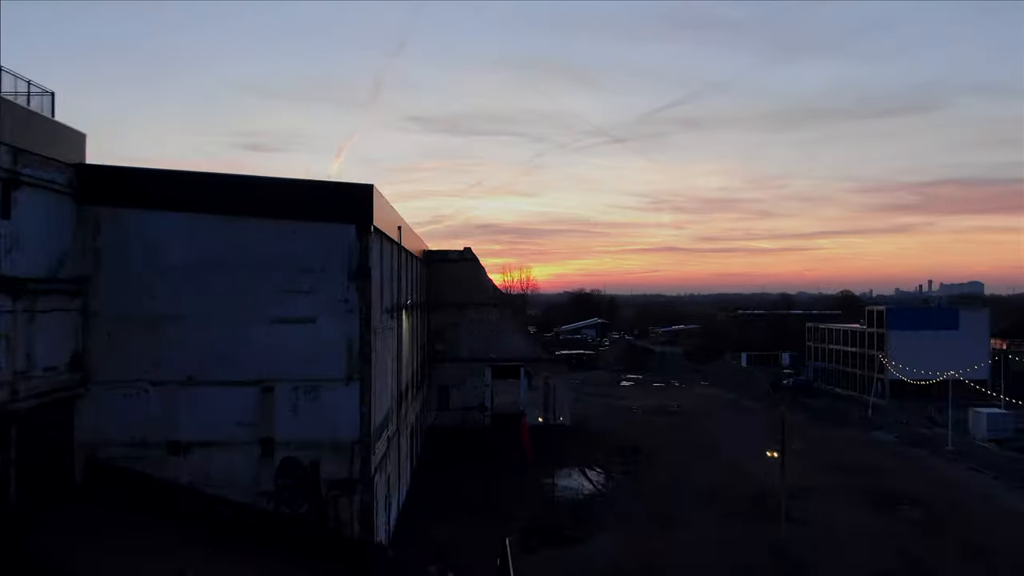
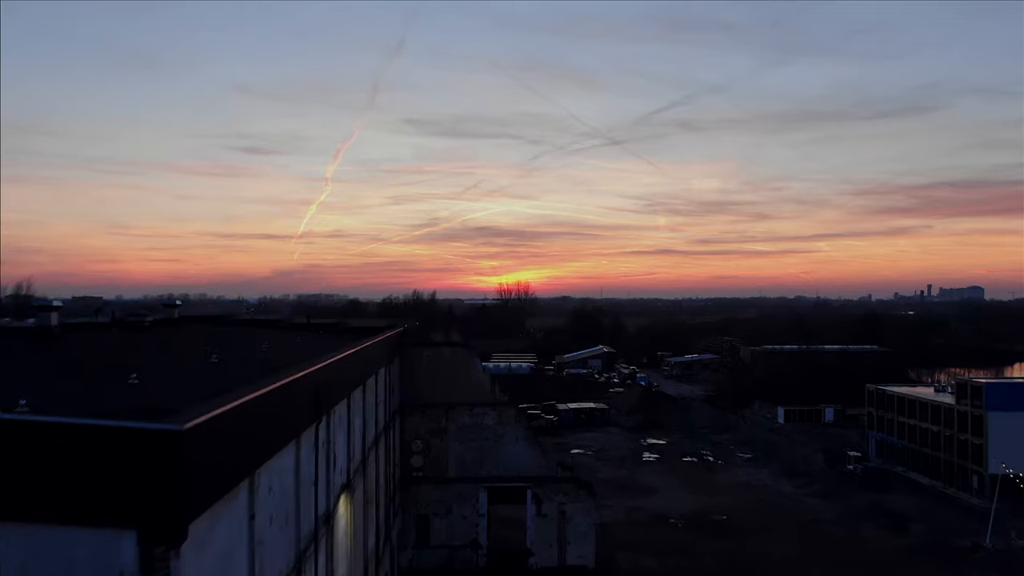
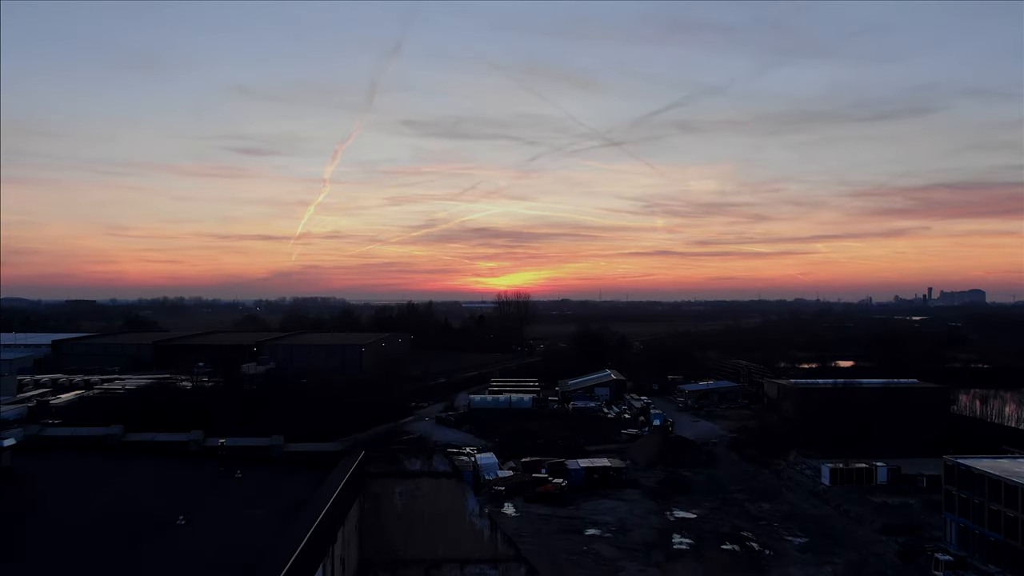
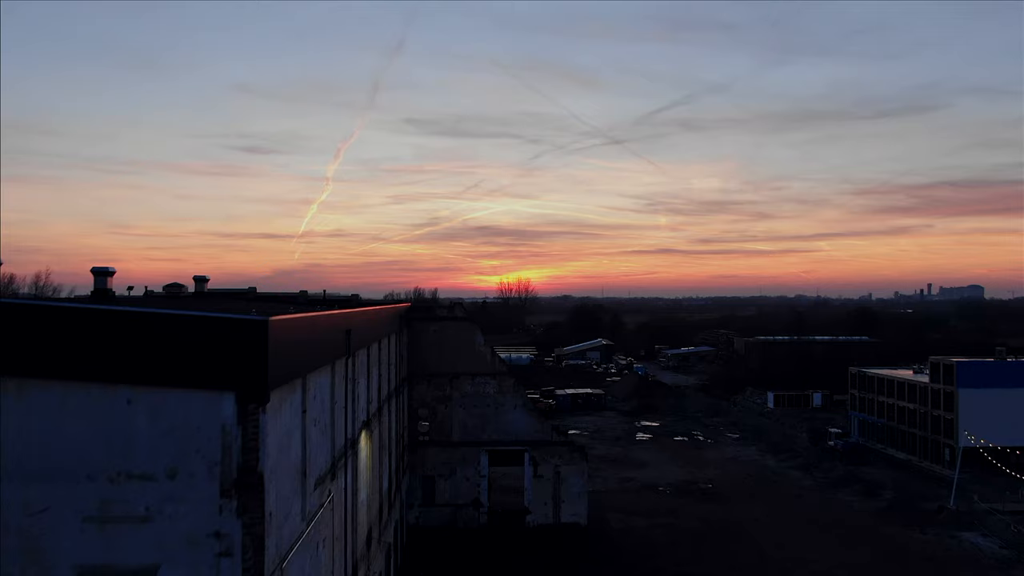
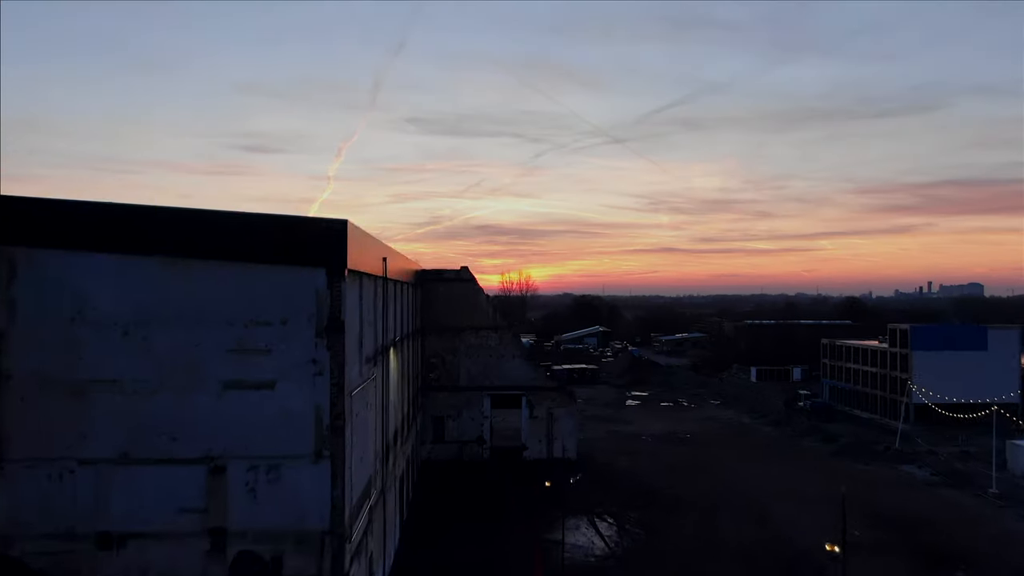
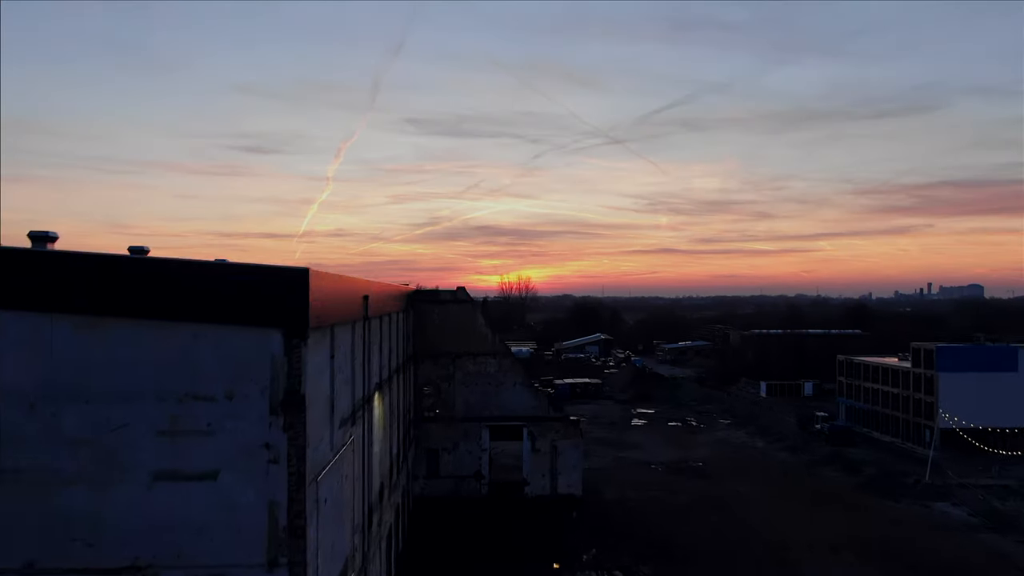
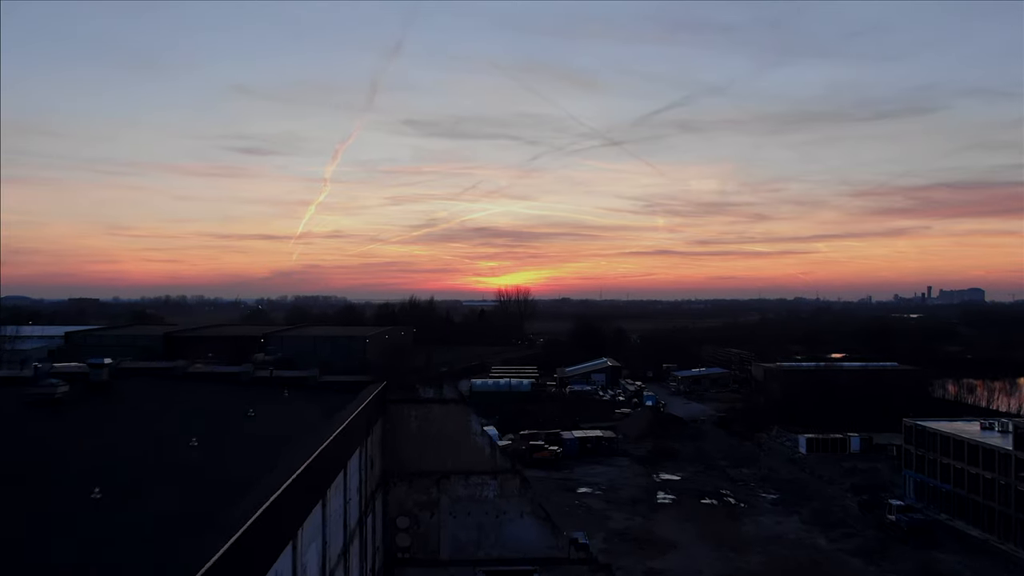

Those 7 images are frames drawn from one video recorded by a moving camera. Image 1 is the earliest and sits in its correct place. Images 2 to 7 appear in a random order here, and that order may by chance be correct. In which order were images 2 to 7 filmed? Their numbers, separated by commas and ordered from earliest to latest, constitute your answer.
5, 6, 4, 2, 7, 3
